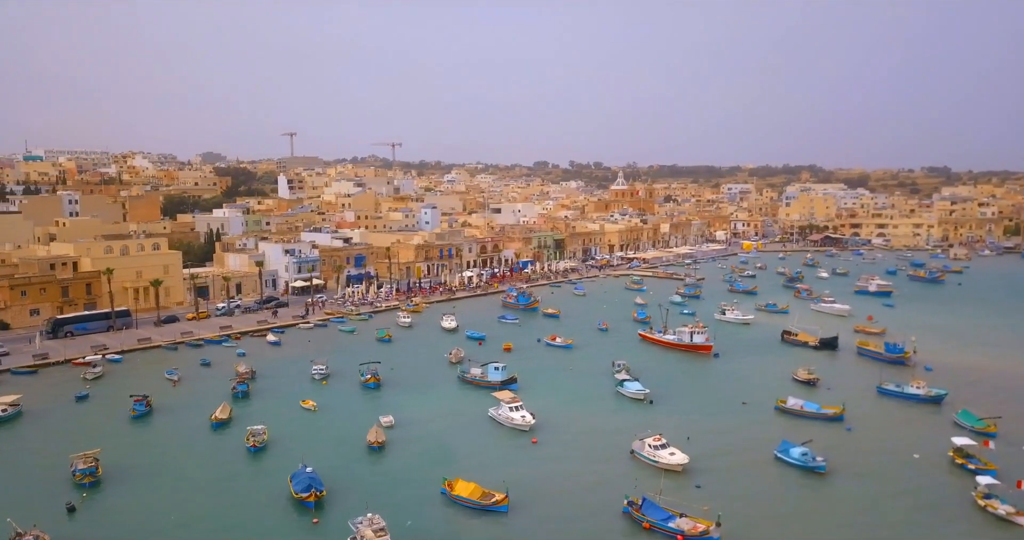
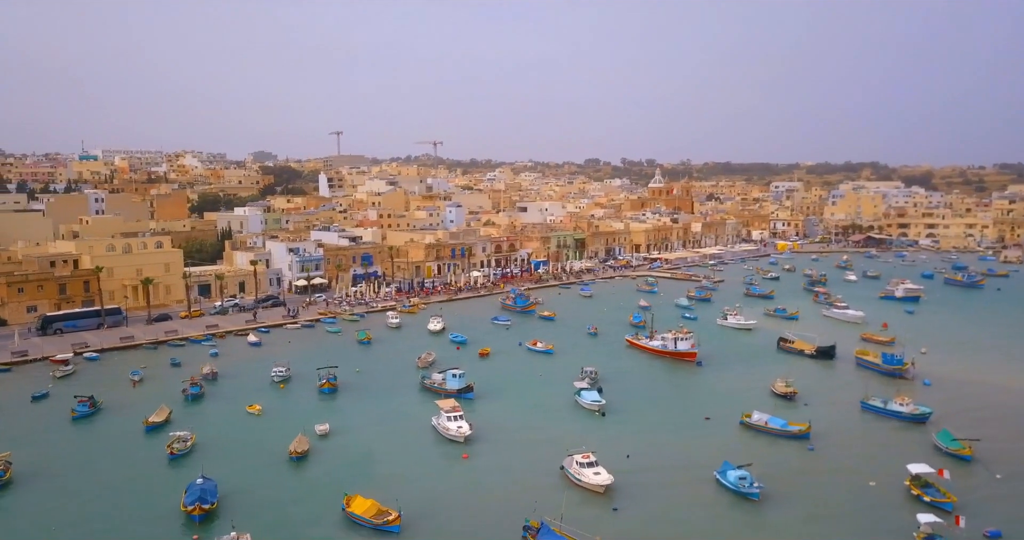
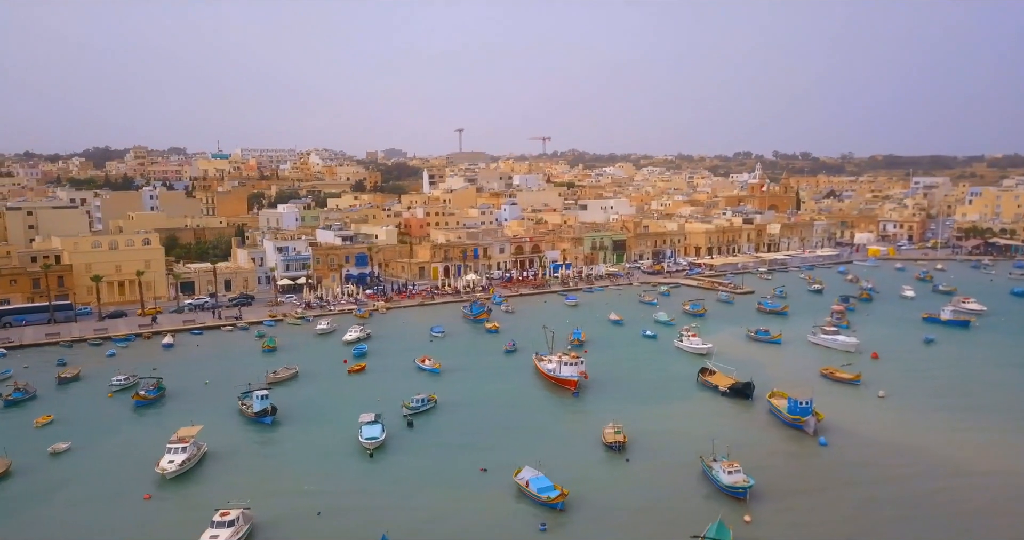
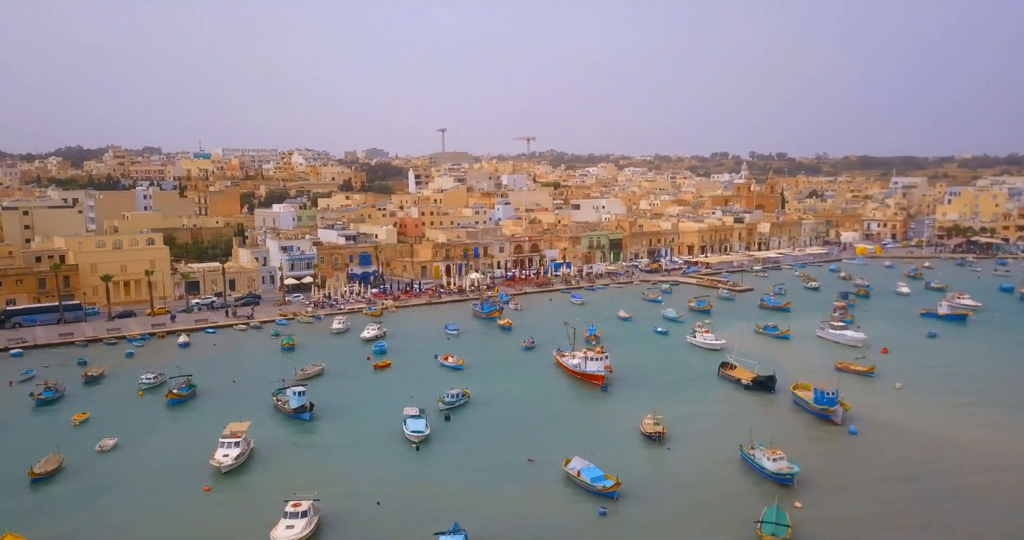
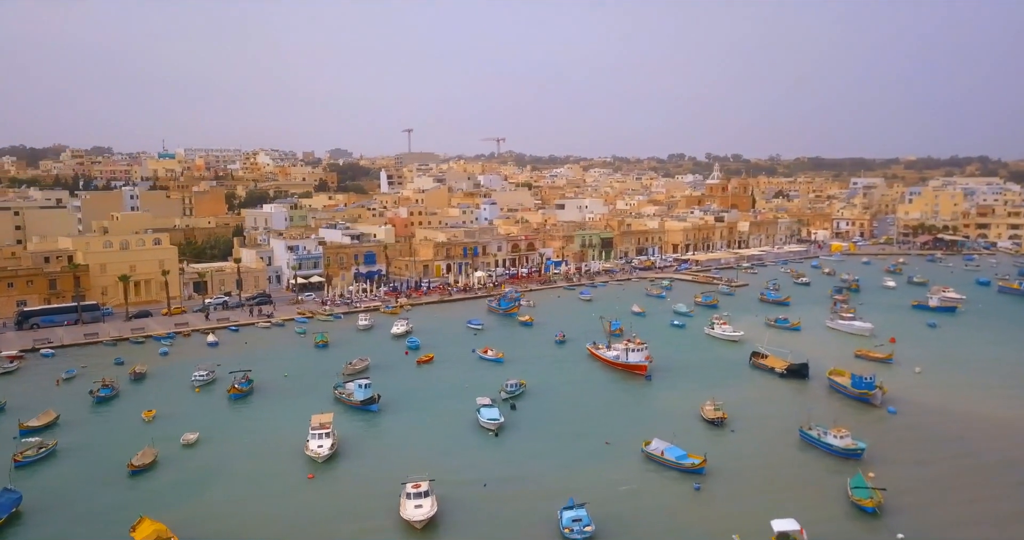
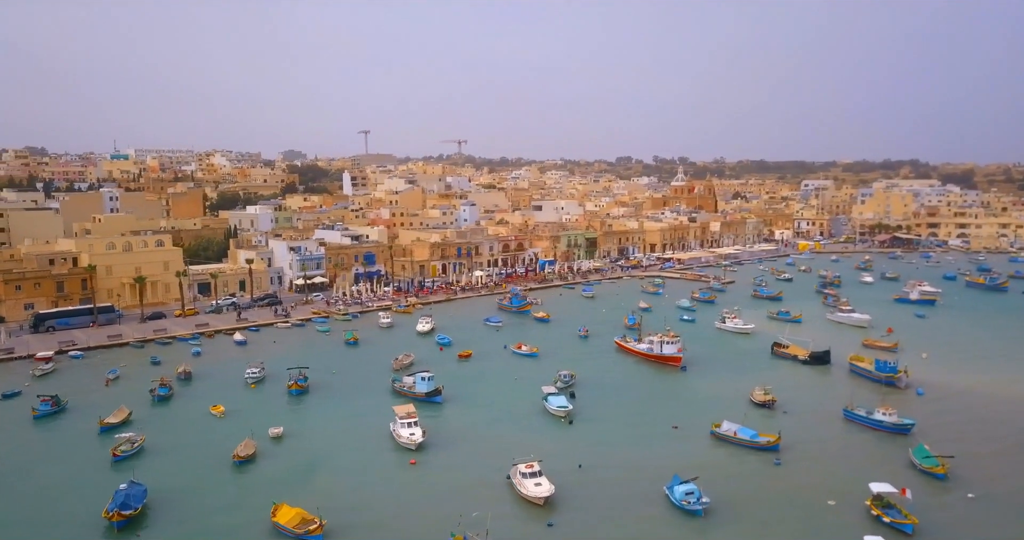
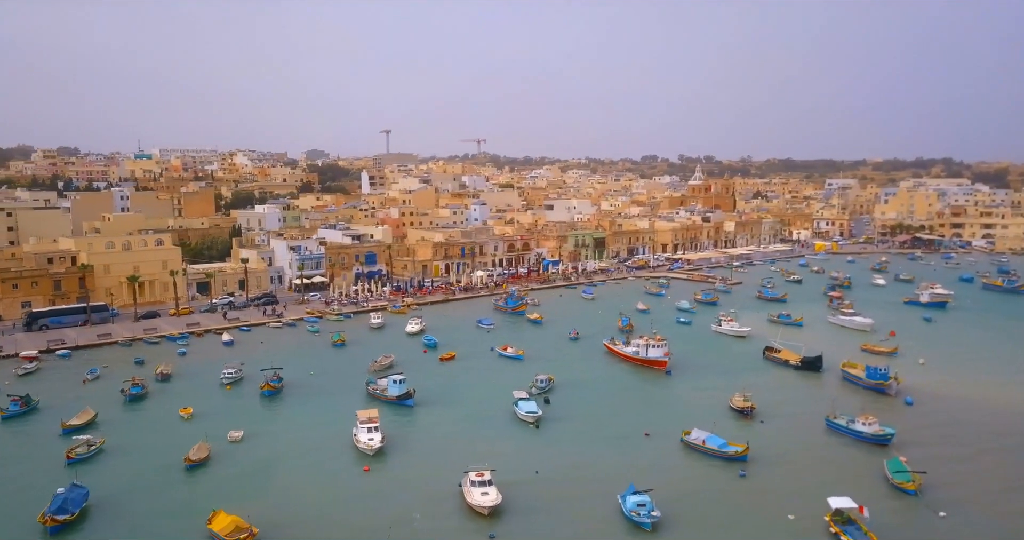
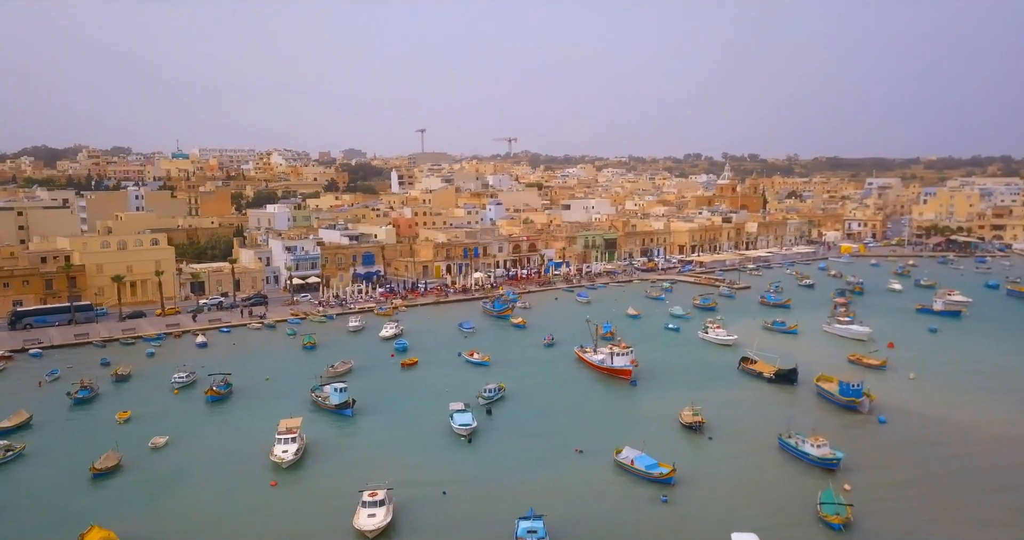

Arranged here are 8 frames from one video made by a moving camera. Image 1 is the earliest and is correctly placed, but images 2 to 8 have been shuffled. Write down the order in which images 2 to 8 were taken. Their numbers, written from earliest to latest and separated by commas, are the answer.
2, 6, 7, 5, 8, 4, 3
